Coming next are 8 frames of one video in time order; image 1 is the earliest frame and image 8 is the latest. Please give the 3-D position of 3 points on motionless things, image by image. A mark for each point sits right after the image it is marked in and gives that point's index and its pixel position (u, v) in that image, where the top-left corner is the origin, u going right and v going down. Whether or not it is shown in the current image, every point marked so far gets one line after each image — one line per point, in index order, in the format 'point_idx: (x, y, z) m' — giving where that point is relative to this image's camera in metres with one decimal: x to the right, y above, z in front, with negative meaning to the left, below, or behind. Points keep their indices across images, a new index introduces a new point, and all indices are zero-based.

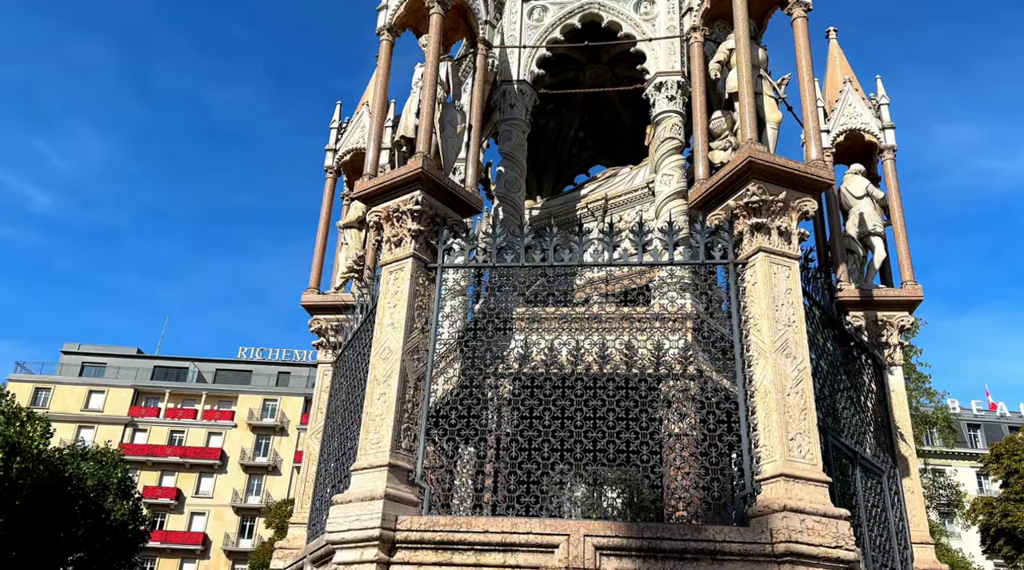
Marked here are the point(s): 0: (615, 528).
0: (+0.8, -1.8, +6.4) m
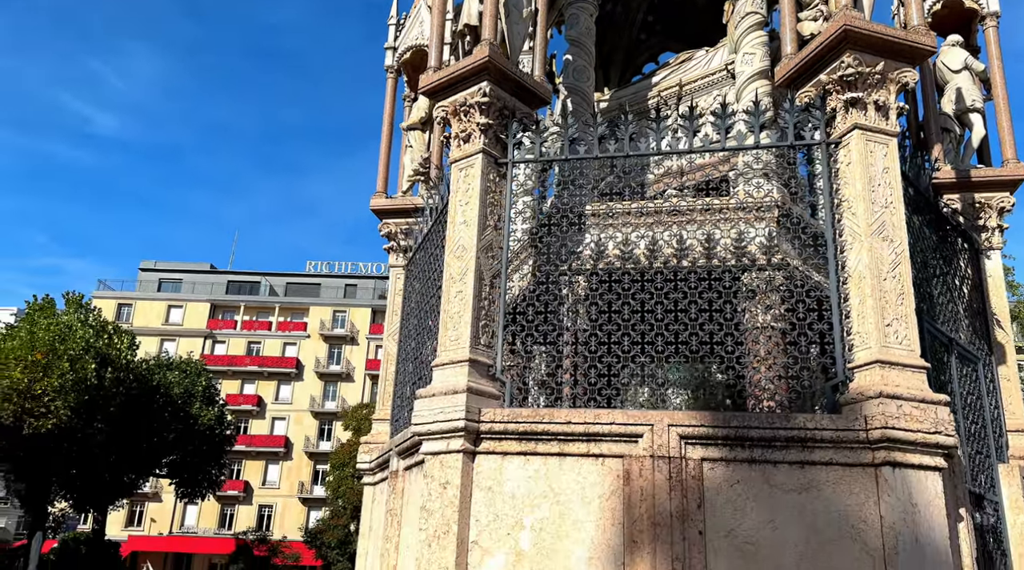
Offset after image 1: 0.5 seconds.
0: (+1.4, -1.0, +6.4) m
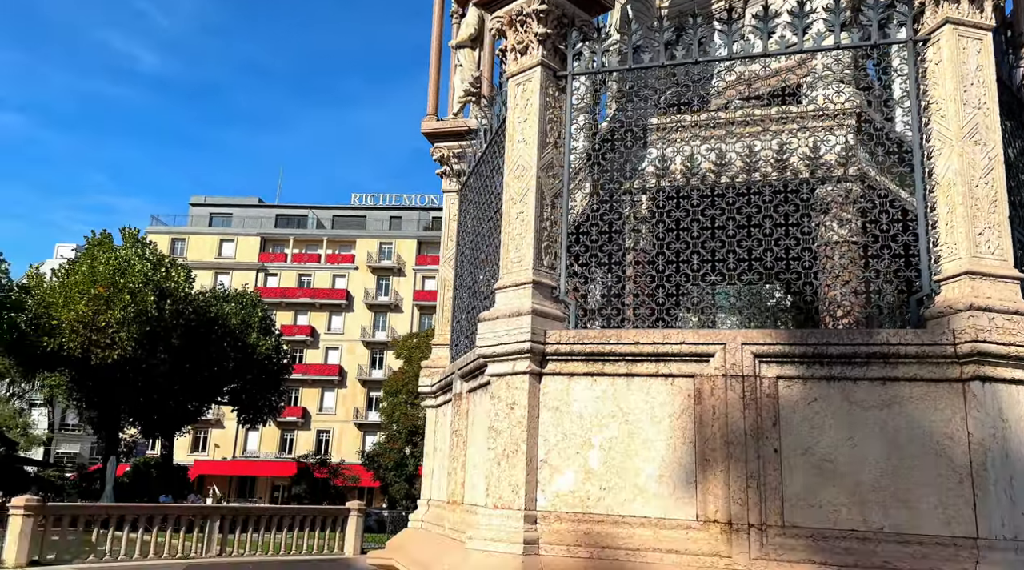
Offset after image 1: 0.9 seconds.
0: (+1.8, -0.3, +6.2) m
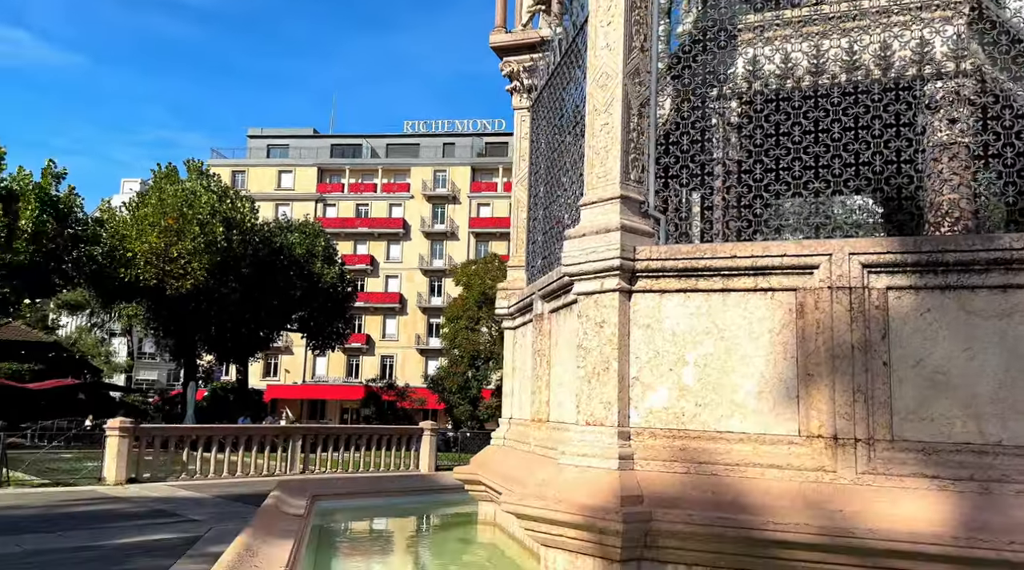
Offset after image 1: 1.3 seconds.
0: (+2.5, +0.3, +5.9) m
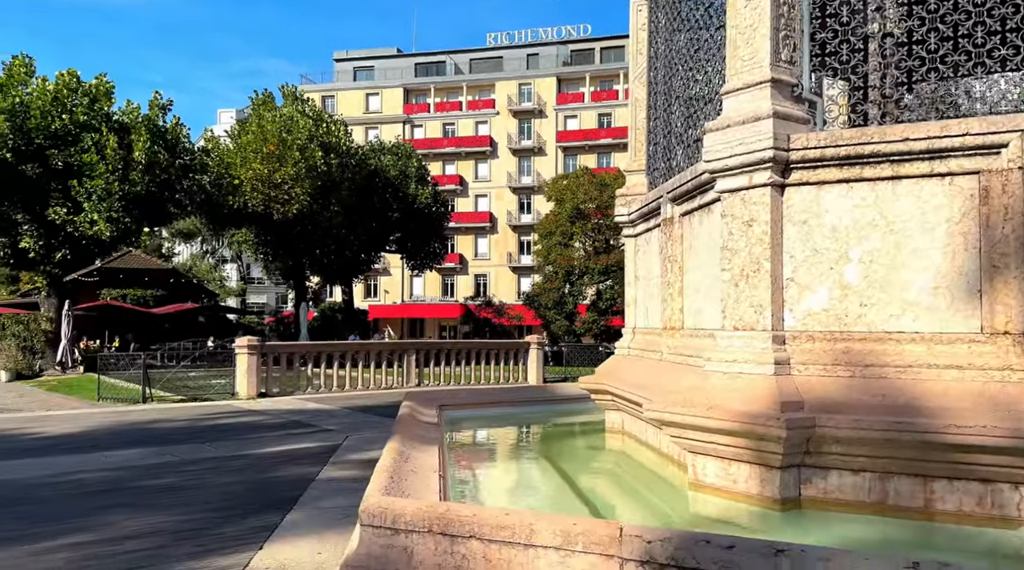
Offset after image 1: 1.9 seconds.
0: (+3.4, +1.0, +5.3) m
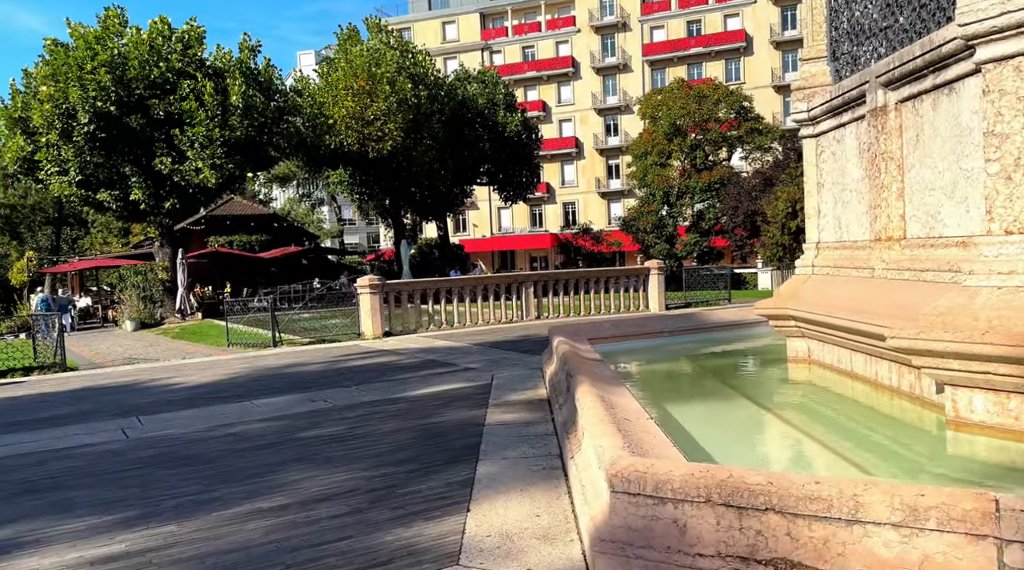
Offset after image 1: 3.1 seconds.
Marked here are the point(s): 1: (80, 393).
0: (+4.5, +1.6, +3.8) m
1: (-5.8, -1.4, +11.9) m
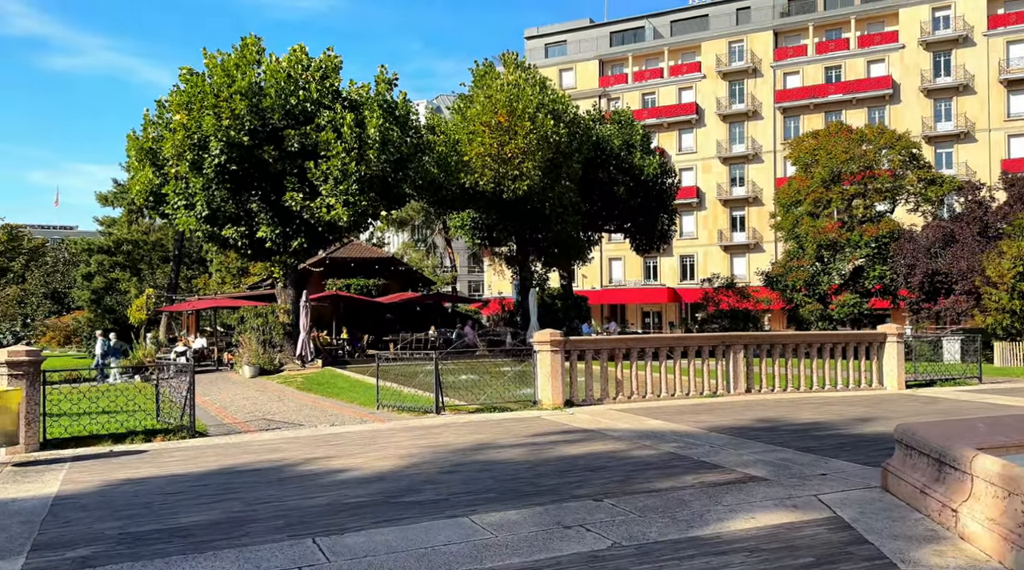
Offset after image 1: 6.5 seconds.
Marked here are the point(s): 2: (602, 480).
0: (+6.6, +1.2, -0.1) m
1: (-2.9, -1.9, +8.8) m
2: (+0.8, -1.8, +8.1) m
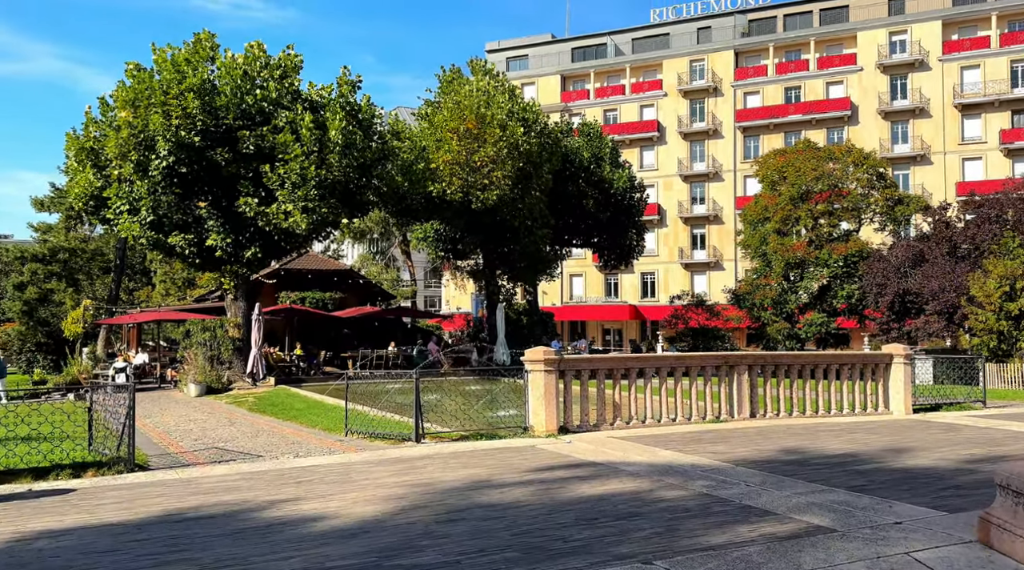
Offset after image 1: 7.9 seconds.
0: (+7.2, +1.3, -1.2) m
1: (-2.8, -2.0, +7.1) m
2: (+1.0, -1.9, +6.6) m
